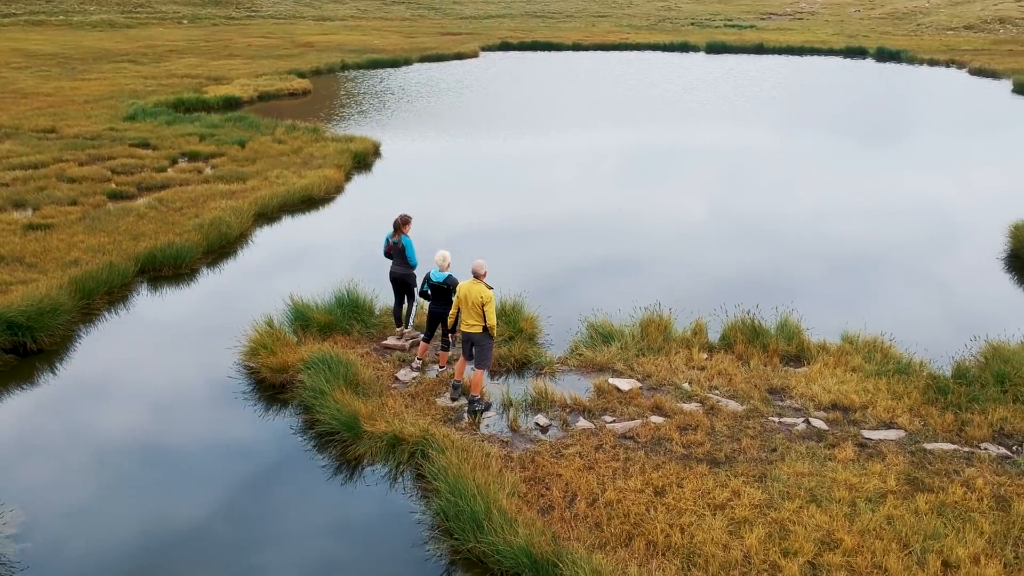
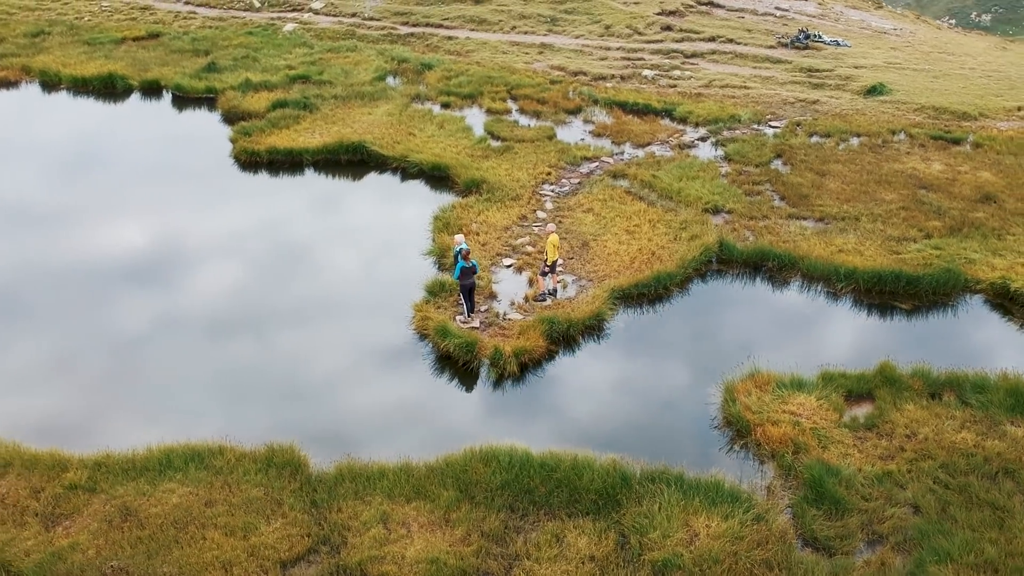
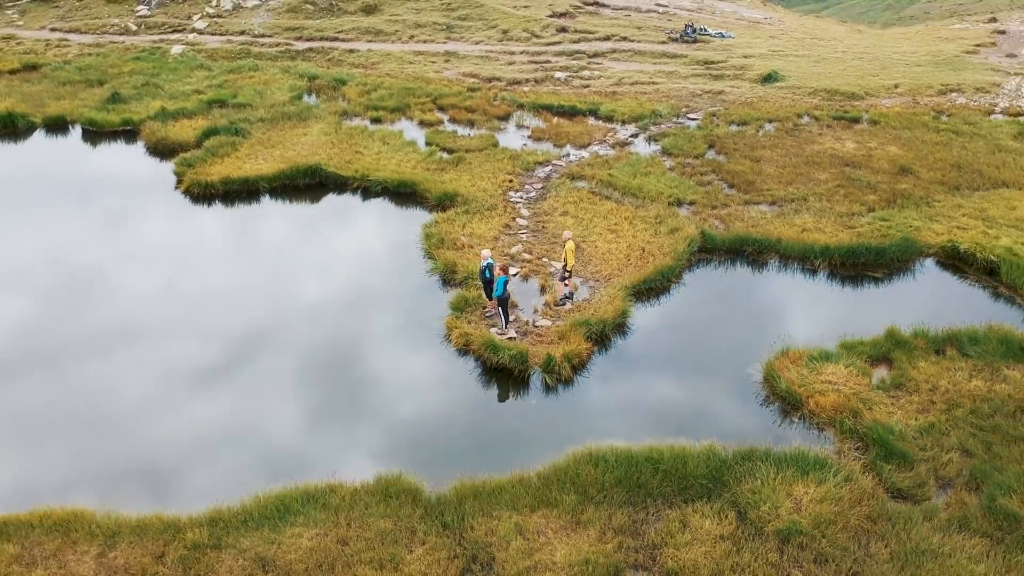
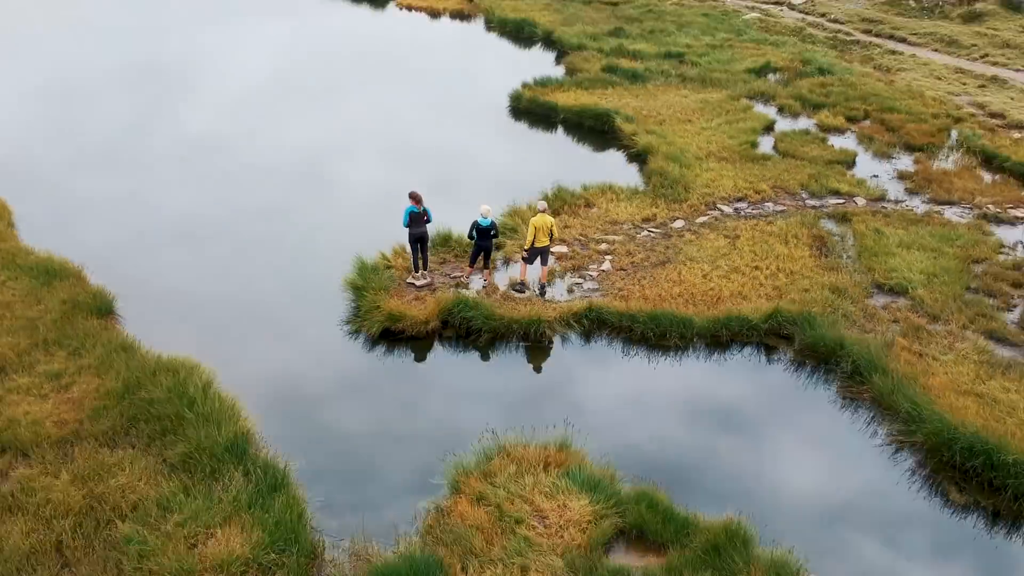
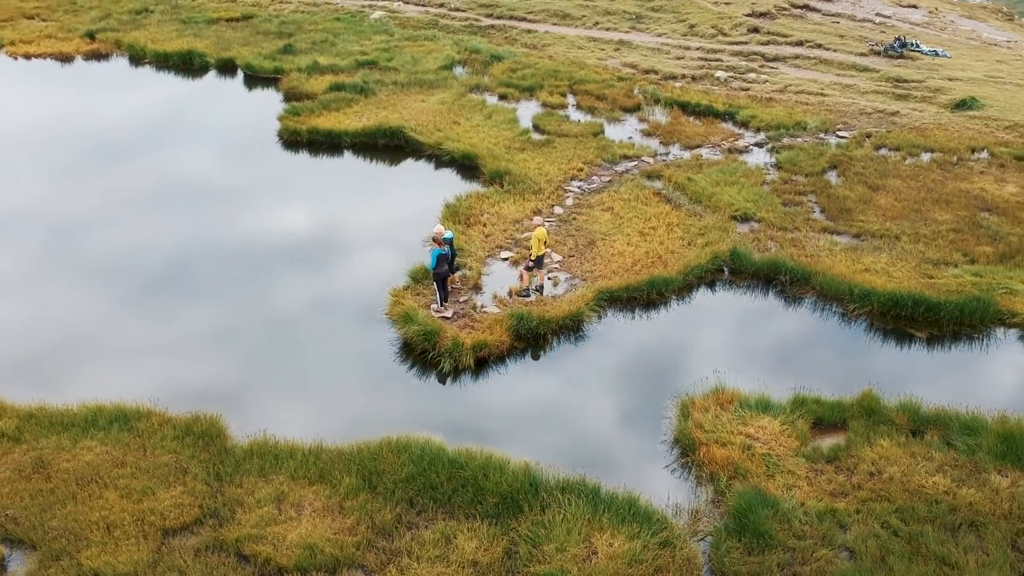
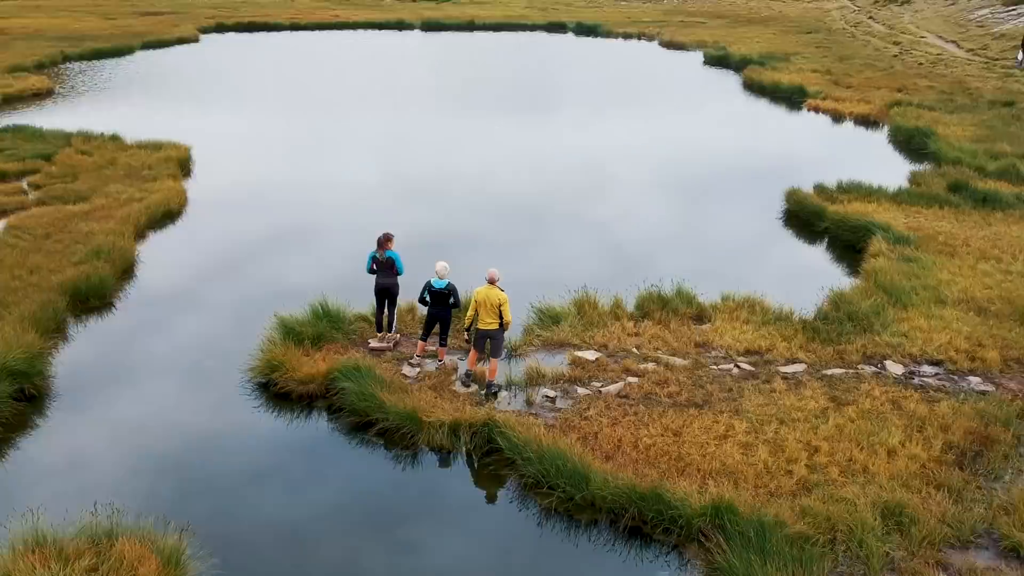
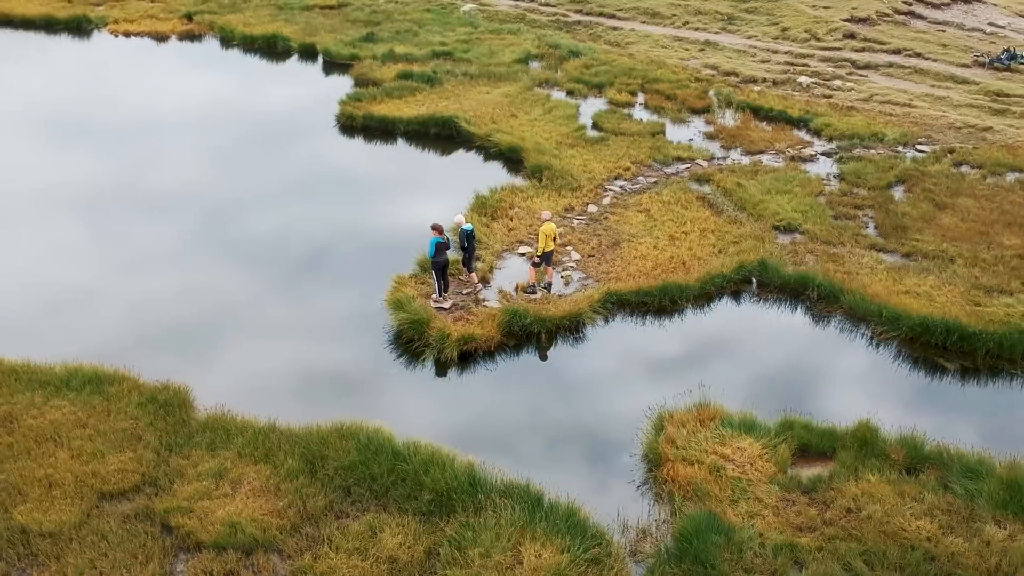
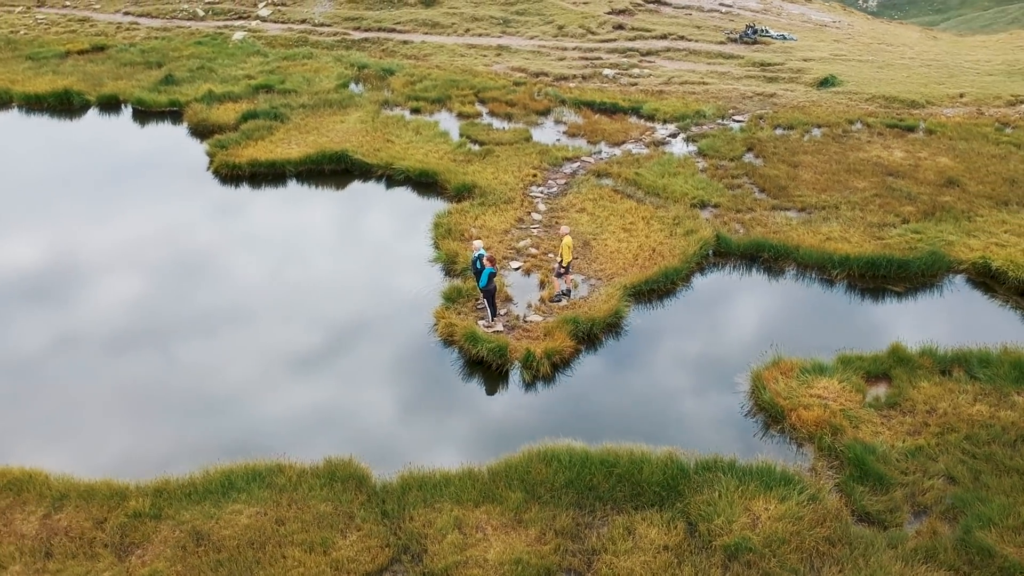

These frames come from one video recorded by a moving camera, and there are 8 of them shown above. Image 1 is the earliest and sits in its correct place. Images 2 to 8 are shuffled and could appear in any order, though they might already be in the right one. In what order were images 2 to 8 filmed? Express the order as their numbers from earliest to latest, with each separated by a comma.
6, 4, 7, 5, 2, 8, 3
